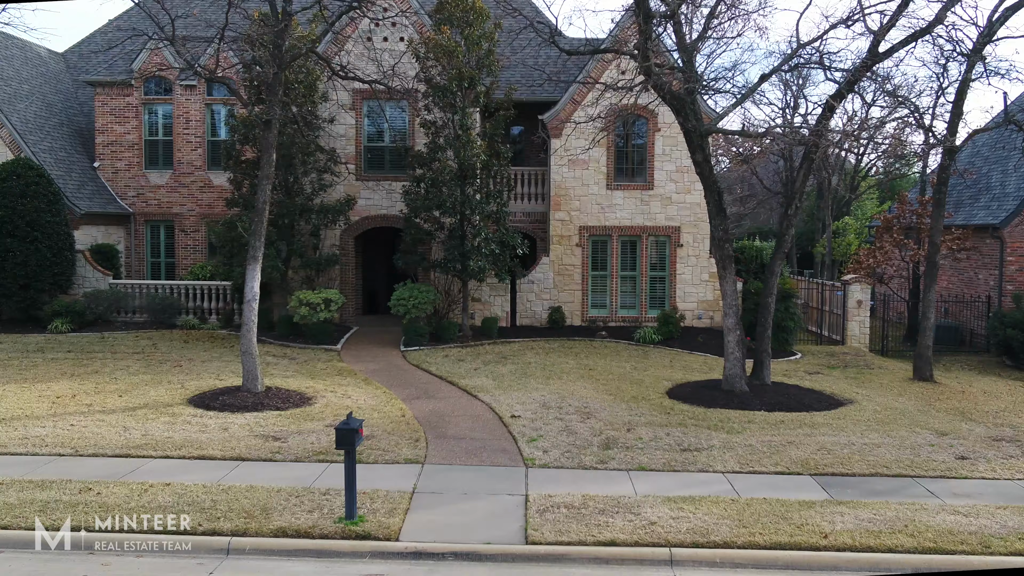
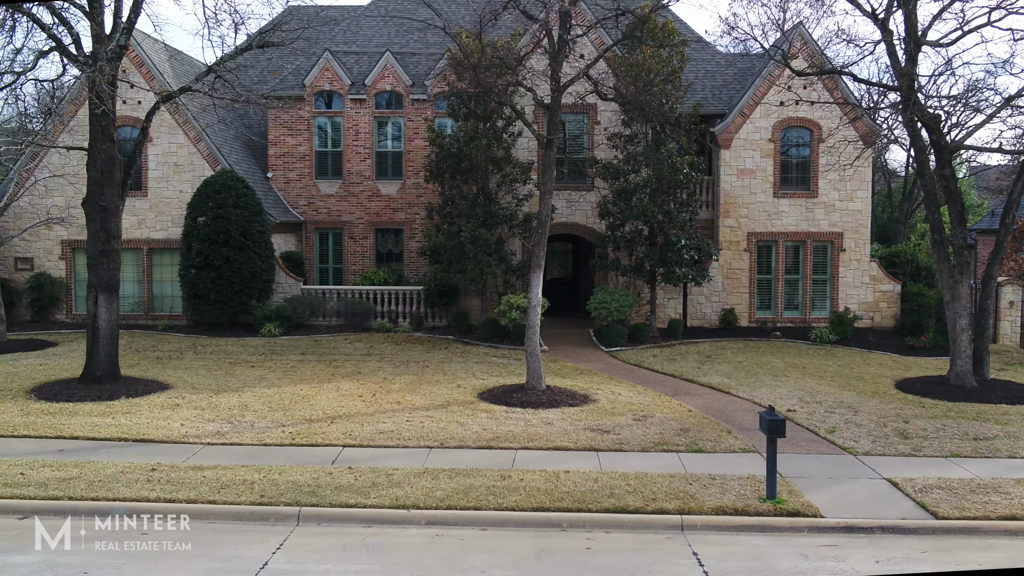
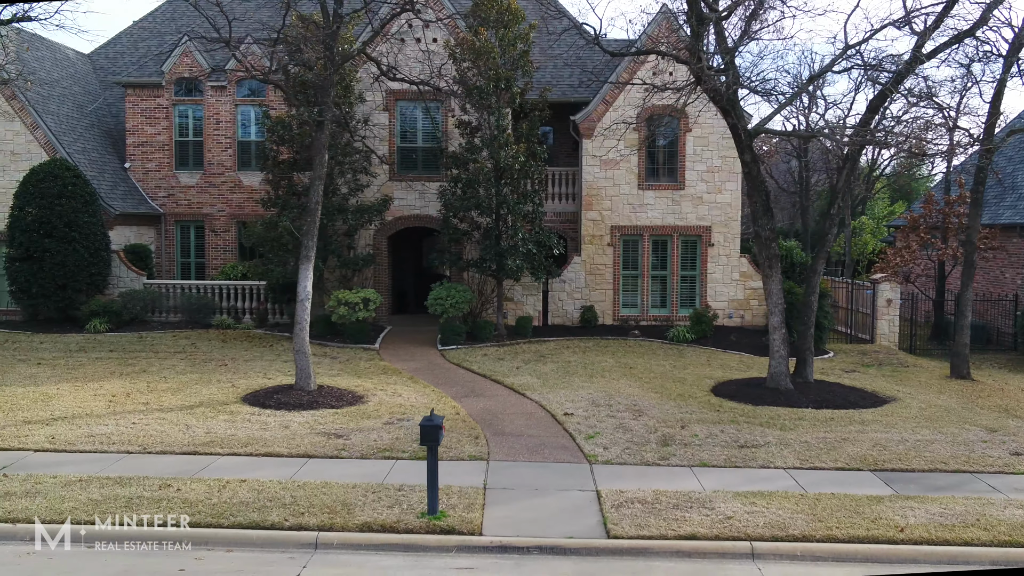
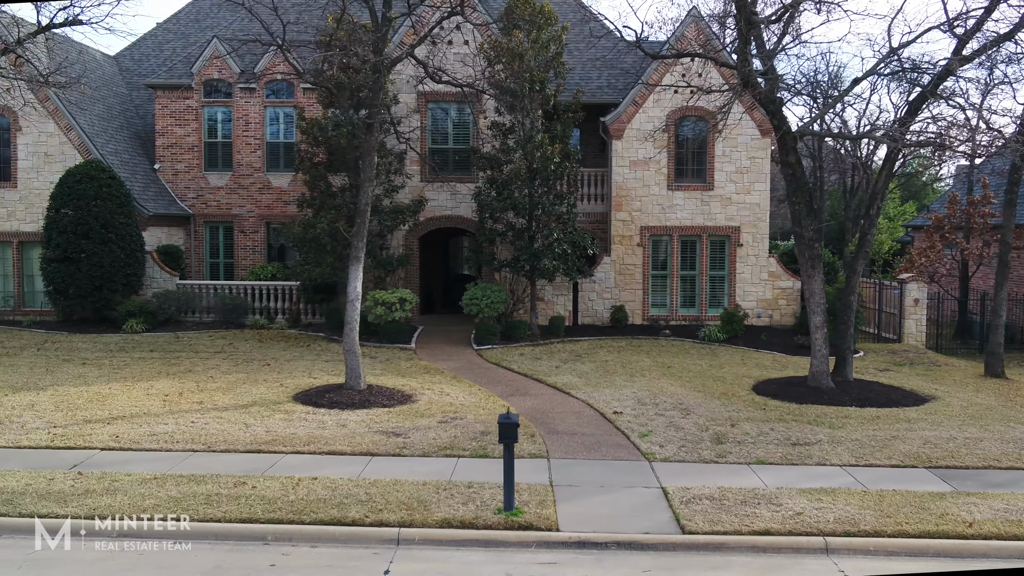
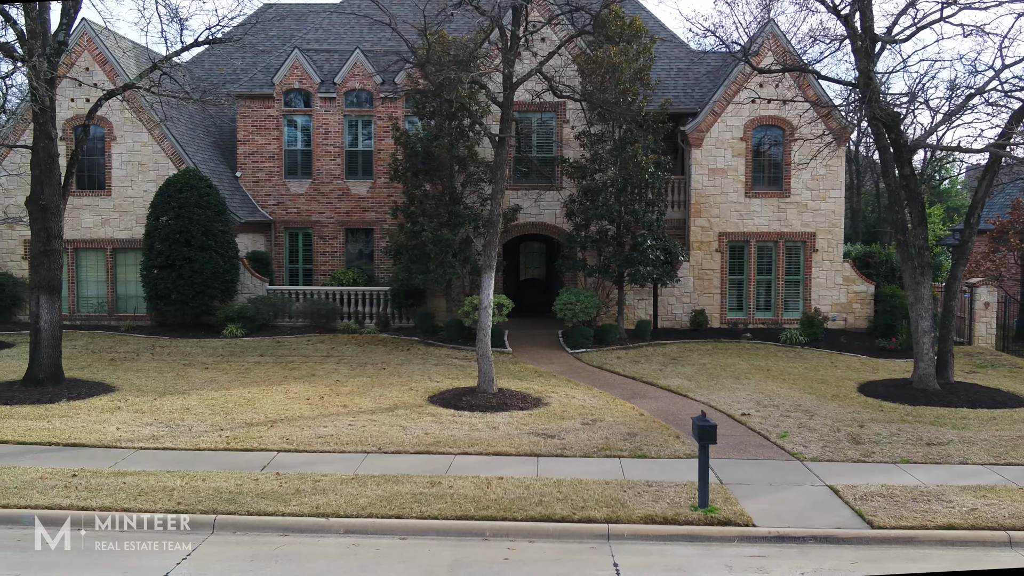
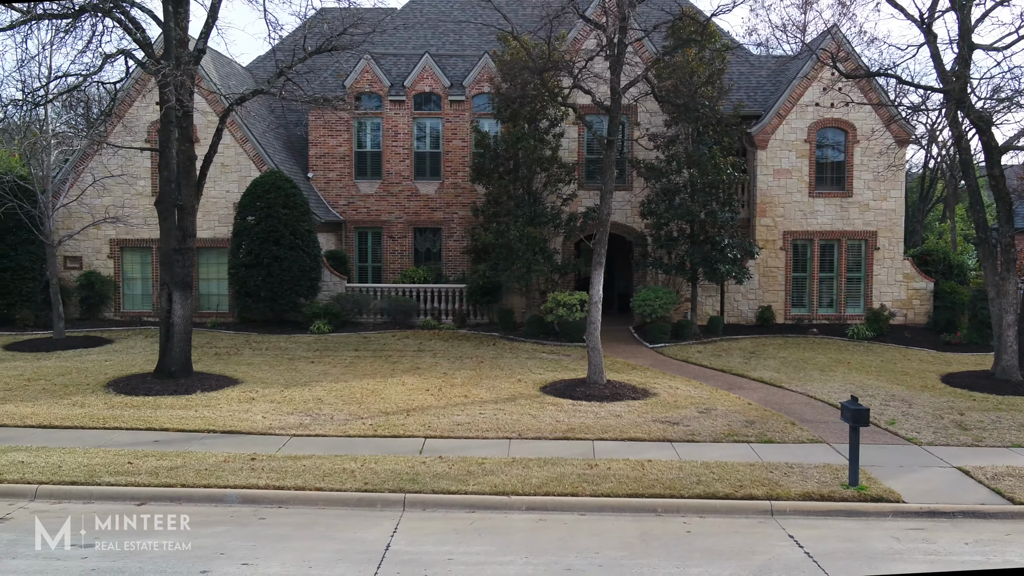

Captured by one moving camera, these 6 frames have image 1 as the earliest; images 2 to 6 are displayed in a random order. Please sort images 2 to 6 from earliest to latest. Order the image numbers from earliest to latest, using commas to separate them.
3, 4, 5, 2, 6
